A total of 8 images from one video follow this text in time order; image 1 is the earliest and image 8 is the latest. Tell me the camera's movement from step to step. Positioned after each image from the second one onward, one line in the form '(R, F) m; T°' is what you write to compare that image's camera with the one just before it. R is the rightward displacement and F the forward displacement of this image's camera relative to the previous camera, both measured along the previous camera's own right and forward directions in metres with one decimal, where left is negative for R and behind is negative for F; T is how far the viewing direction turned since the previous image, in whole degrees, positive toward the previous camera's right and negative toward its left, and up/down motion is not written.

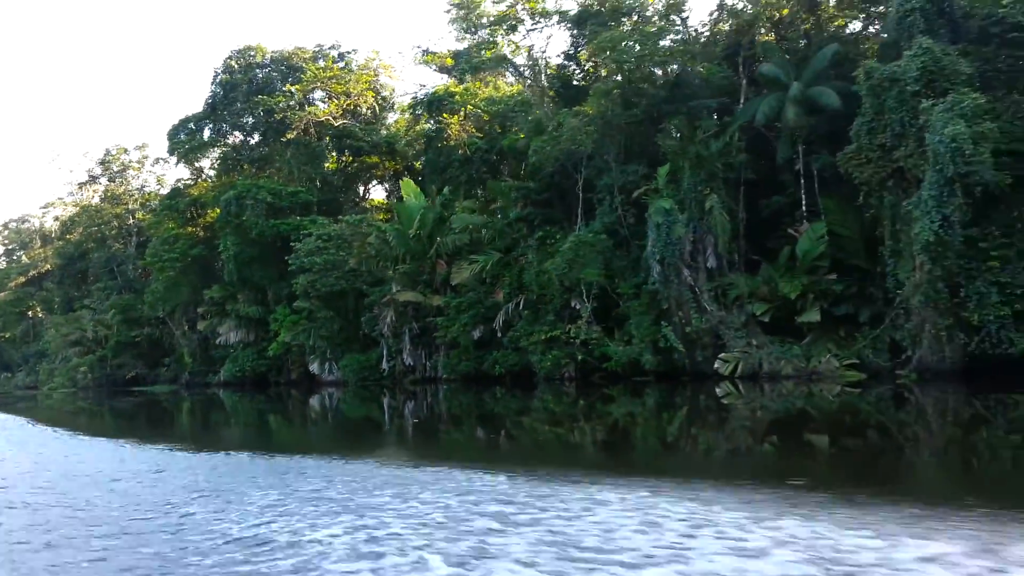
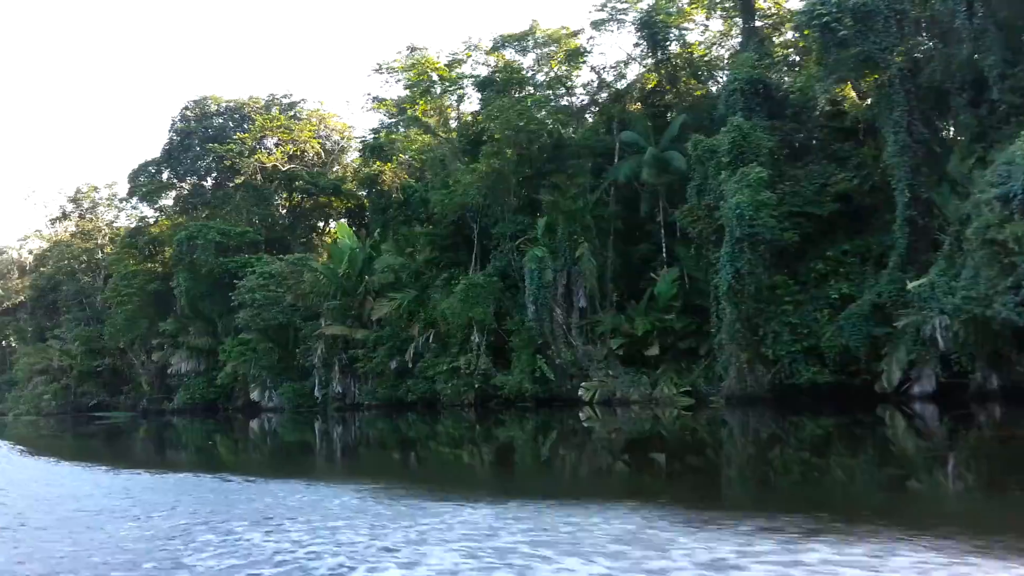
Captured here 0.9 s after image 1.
(+2.6, -2.8) m; +1°
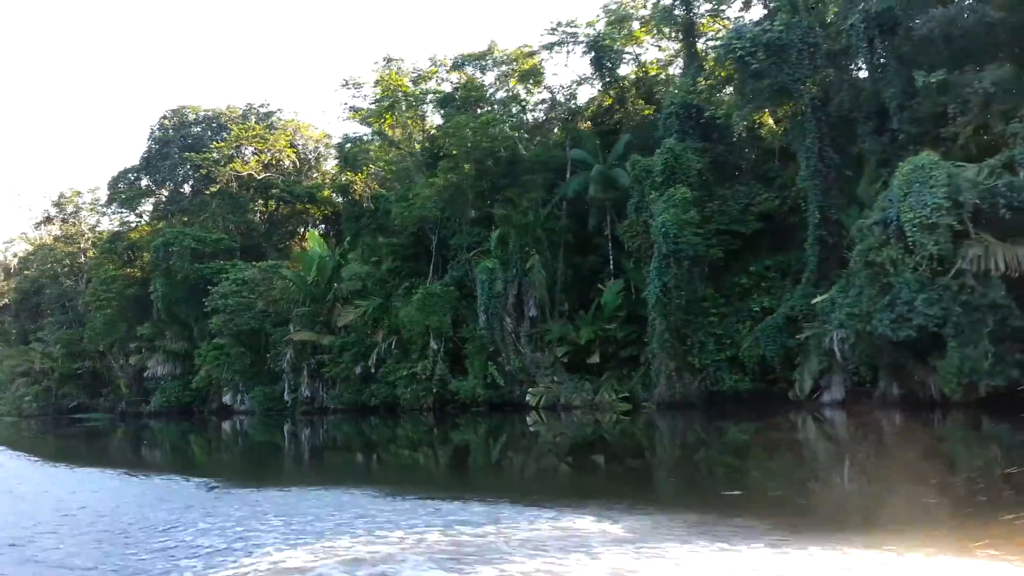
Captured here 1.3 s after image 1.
(+1.1, -1.2) m; +1°
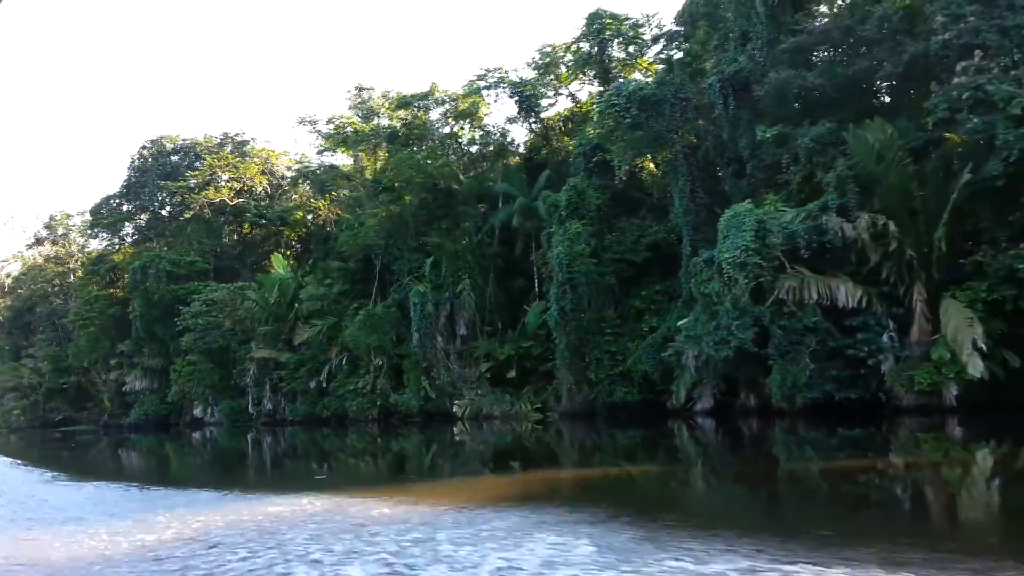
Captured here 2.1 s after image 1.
(+2.2, -2.4) m; 0°
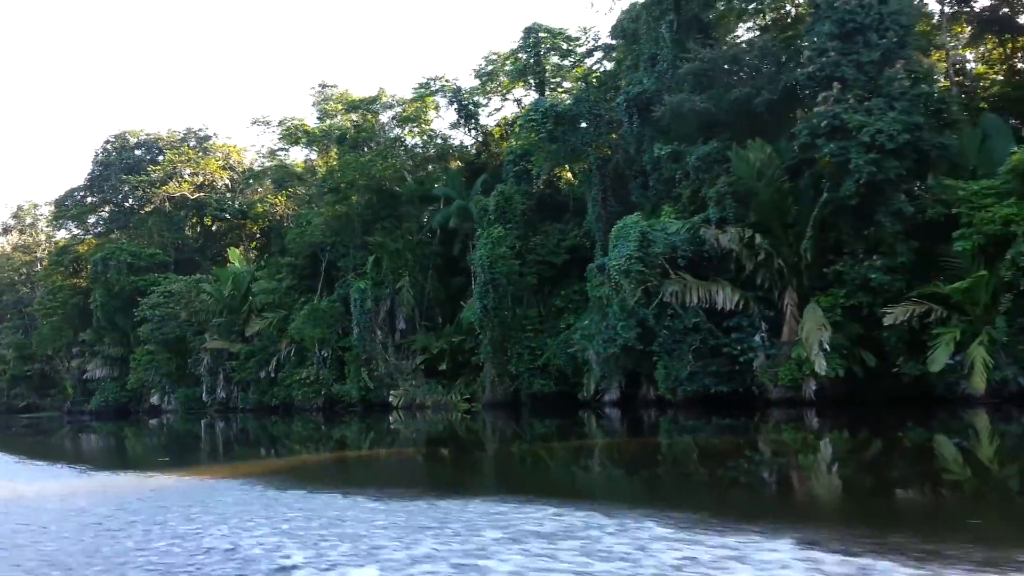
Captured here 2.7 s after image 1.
(+1.5, -1.6) m; +1°
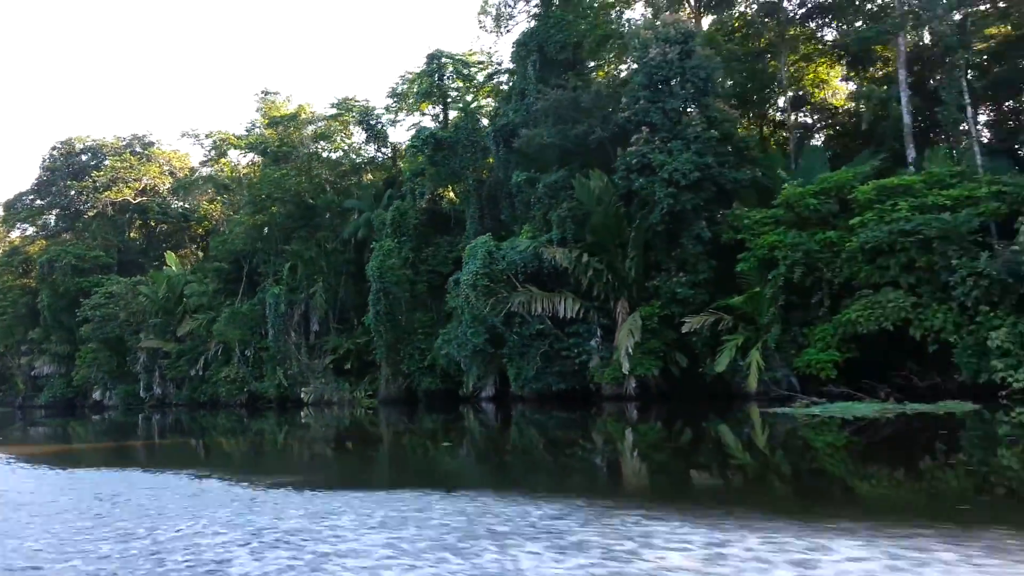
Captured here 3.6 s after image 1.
(+2.7, -2.7) m; +2°
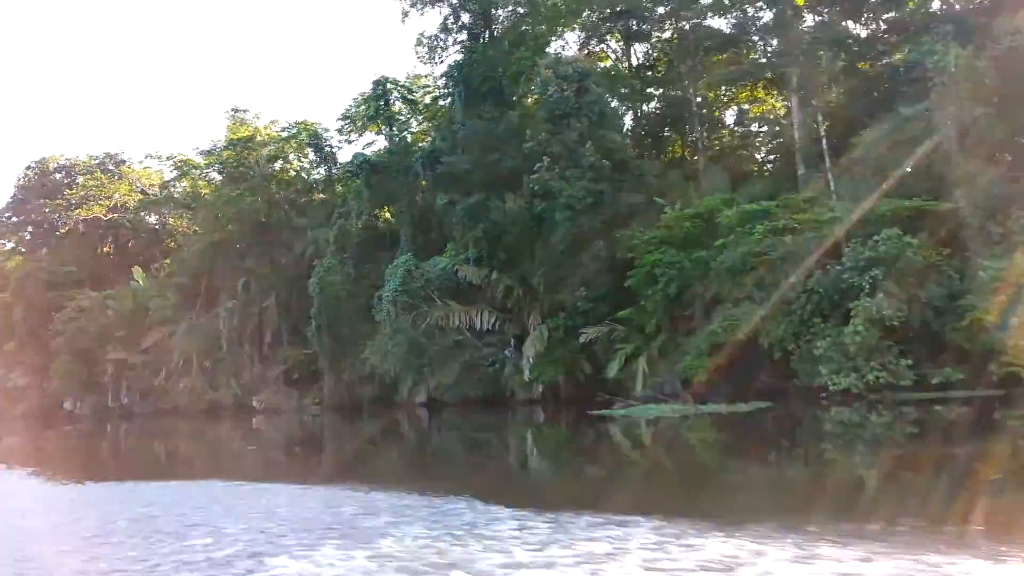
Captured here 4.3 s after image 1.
(+2.0, -1.9) m; +1°
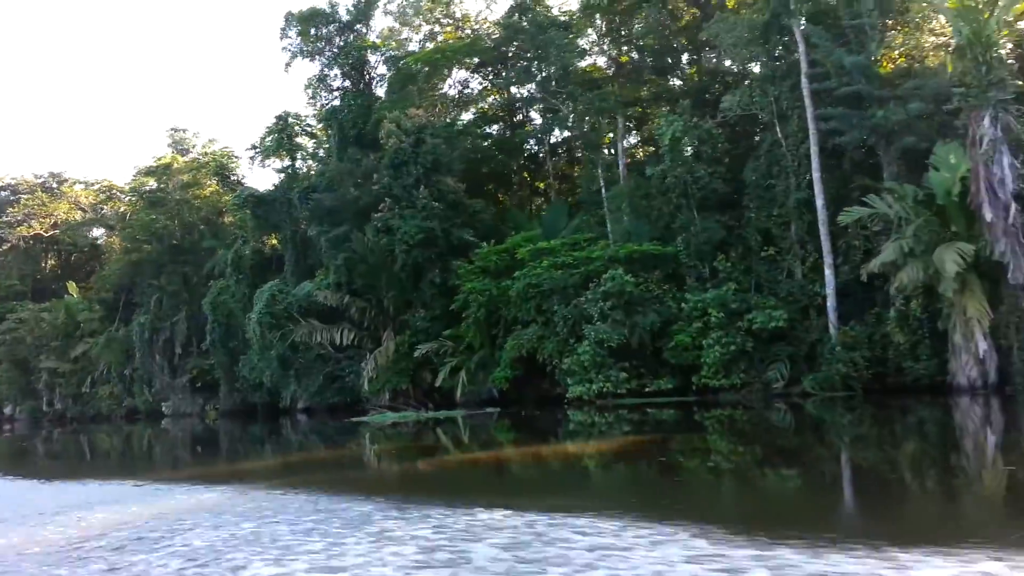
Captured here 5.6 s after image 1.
(+4.0, -3.7) m; +1°
